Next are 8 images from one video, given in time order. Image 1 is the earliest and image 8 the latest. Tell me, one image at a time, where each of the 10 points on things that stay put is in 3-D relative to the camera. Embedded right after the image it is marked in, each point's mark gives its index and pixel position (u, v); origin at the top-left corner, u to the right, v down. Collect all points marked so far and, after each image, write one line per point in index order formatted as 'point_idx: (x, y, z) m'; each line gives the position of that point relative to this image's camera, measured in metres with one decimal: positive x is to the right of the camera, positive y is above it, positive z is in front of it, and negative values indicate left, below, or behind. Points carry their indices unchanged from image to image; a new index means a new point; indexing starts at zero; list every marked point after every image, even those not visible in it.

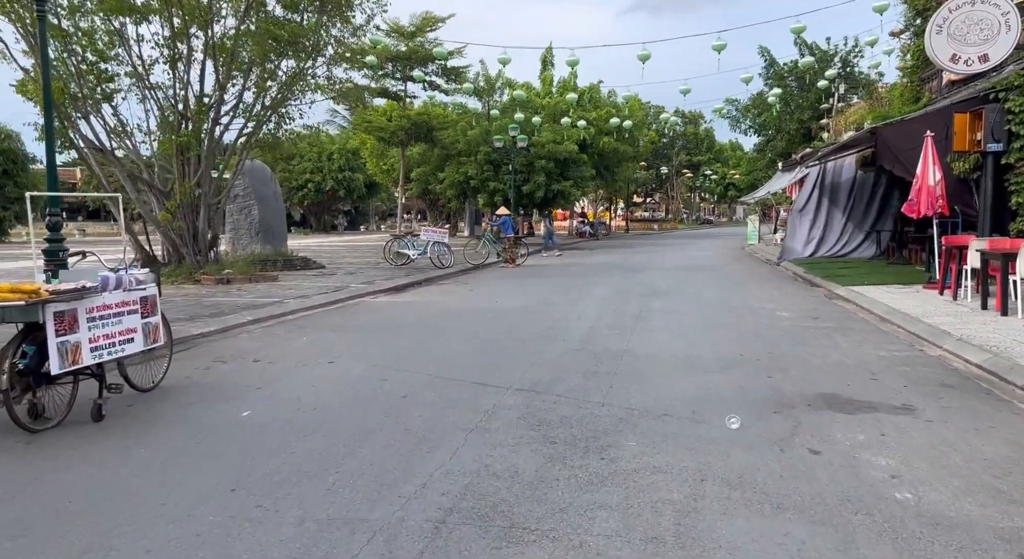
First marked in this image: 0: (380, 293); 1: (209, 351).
0: (-3.1, -0.3, +15.3) m
1: (-4.0, -1.0, +8.6) m
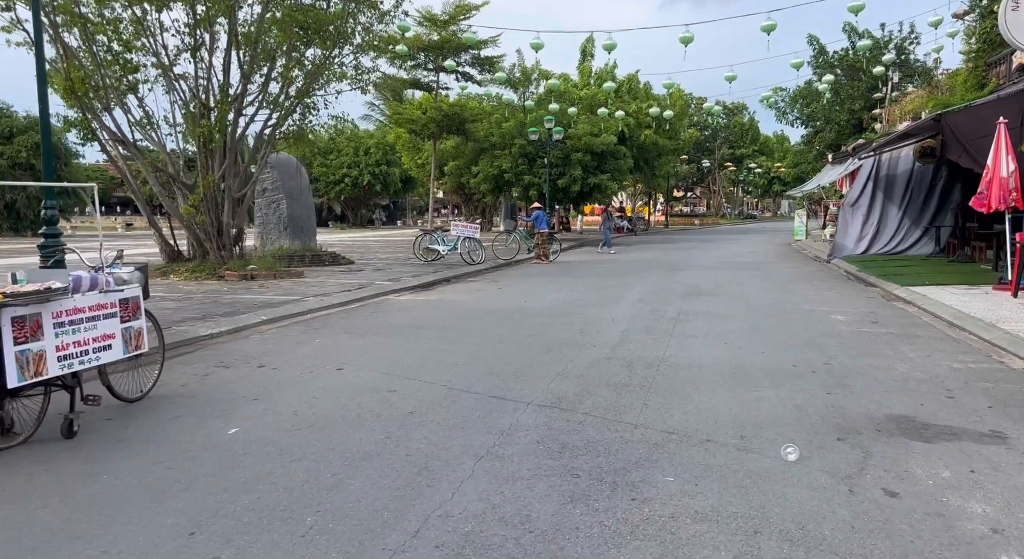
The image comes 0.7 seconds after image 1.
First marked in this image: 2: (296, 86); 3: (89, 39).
0: (-2.4, -0.2, +14.7) m
1: (-3.7, -0.9, +8.1) m
2: (-5.4, +4.8, +16.2) m
3: (-9.3, +5.3, +14.3) m
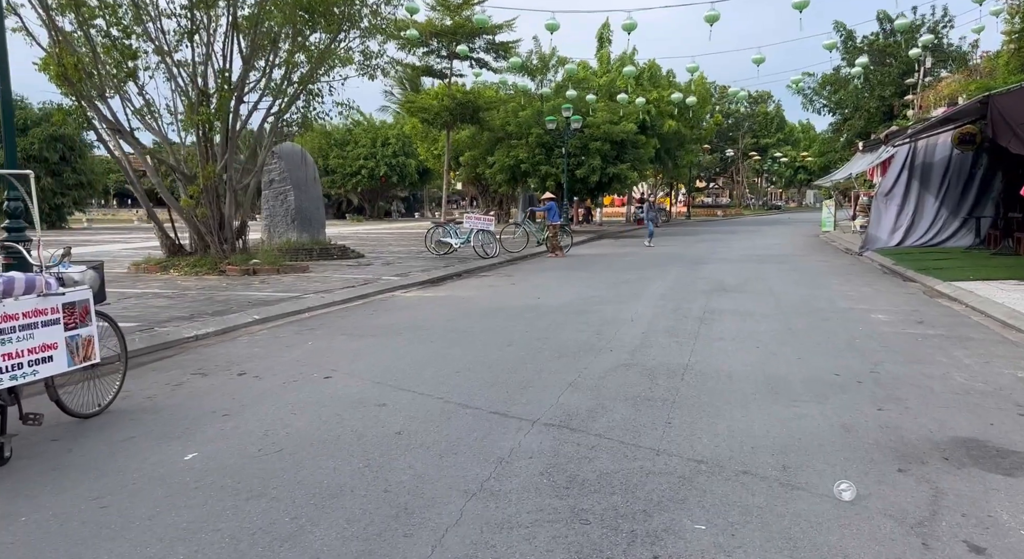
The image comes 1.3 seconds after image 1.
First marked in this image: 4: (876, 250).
0: (-2.1, -0.1, +14.0) m
1: (-3.6, -0.9, +7.4) m
2: (-5.1, +5.0, +15.6) m
3: (-9.0, +5.4, +13.7) m
4: (+11.1, +0.9, +19.8) m
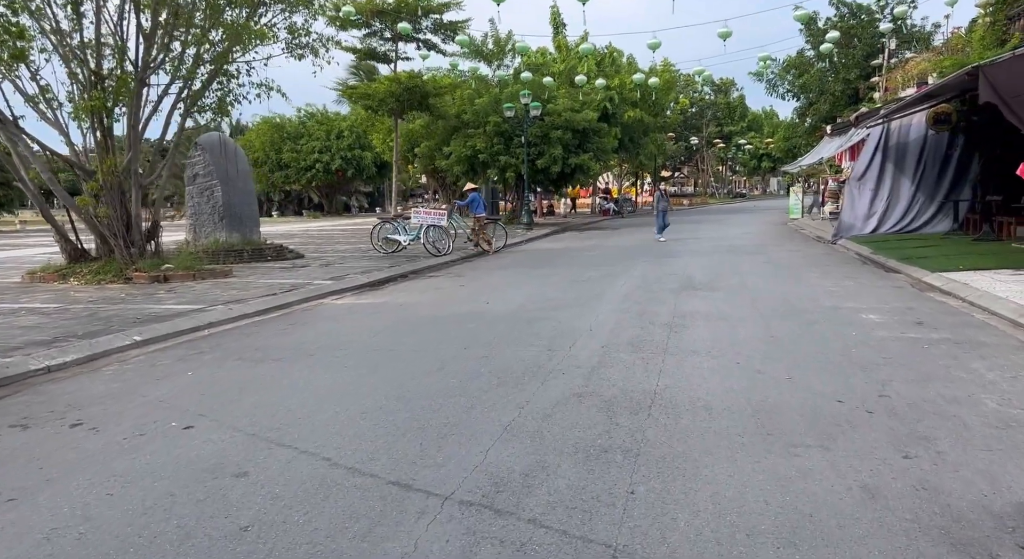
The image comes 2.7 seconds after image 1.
0: (-3.1, -0.2, +12.4) m
1: (-4.3, -1.1, +5.8) m
2: (-6.3, +4.8, +13.7) m
3: (-10.1, +5.1, +11.7) m
4: (+9.7, +1.2, +18.8) m
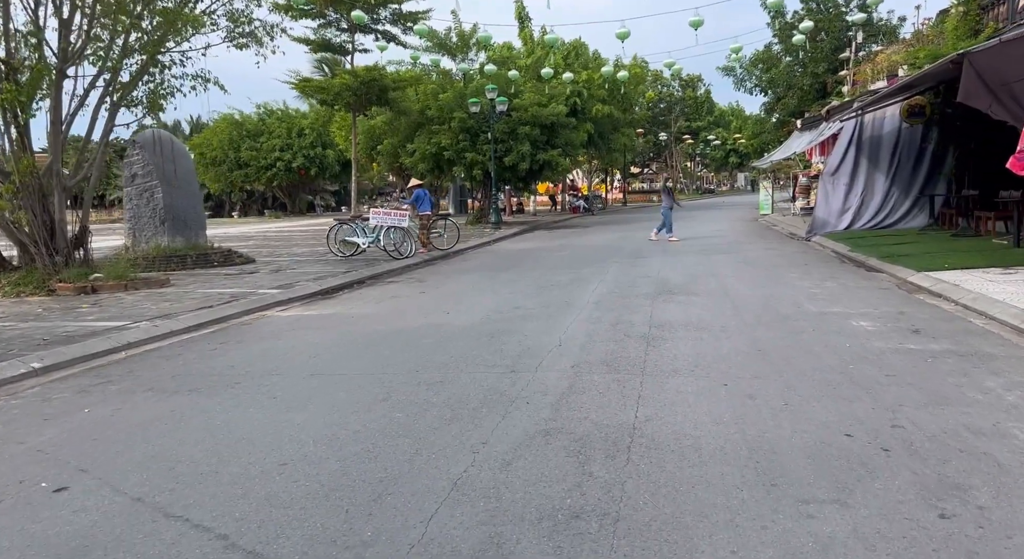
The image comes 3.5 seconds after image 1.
0: (-3.7, -0.4, +11.3) m
1: (-4.6, -1.3, +4.7) m
2: (-7.1, +4.6, +12.6) m
3: (-10.8, +4.9, +10.4) m
4: (+8.8, +1.3, +18.3) m
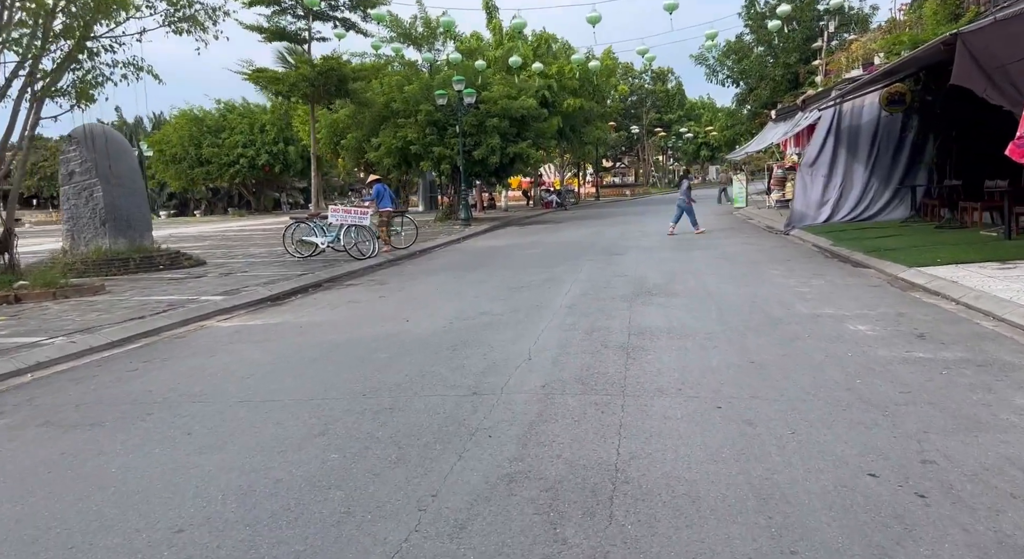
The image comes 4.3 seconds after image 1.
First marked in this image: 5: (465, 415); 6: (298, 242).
0: (-4.3, -0.4, +10.3) m
1: (-4.8, -1.4, +3.7) m
2: (-7.7, +4.5, +11.4) m
3: (-11.3, +4.7, +9.0) m
4: (+8.0, +1.4, +17.8) m
5: (-0.4, -1.0, +5.0) m
6: (-5.4, +0.9, +16.5) m
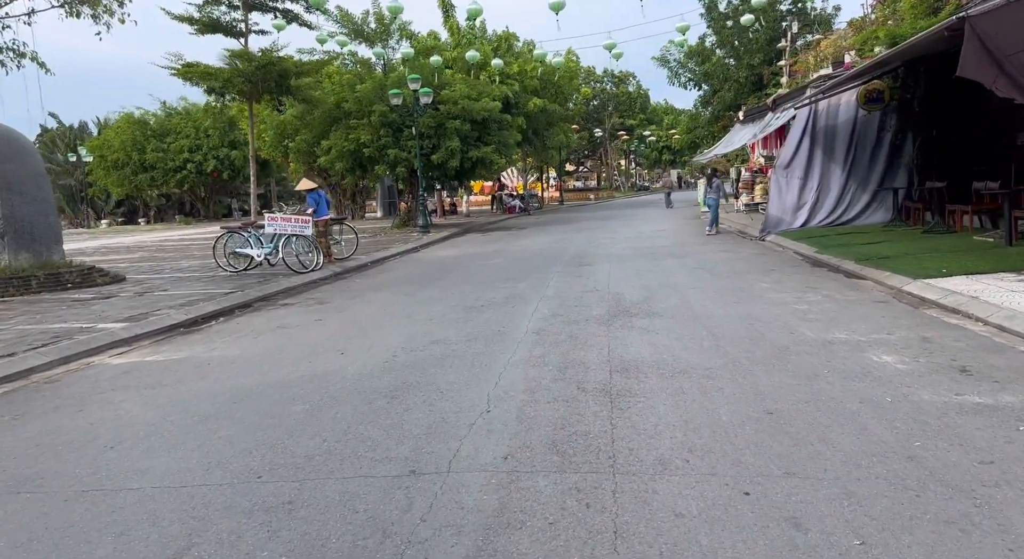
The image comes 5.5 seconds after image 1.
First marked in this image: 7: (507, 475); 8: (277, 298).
0: (-4.8, -0.8, +8.6) m
1: (-5.0, -1.7, +2.0) m
2: (-8.4, +4.1, +9.5) m
3: (-11.9, +4.2, +7.0) m
4: (+6.9, +1.2, +16.8) m
5: (-0.6, -1.3, +3.6) m
6: (-6.3, +0.6, +14.7) m
7: (0.0, -1.2, +4.0) m
8: (-4.3, -0.3, +11.8) m
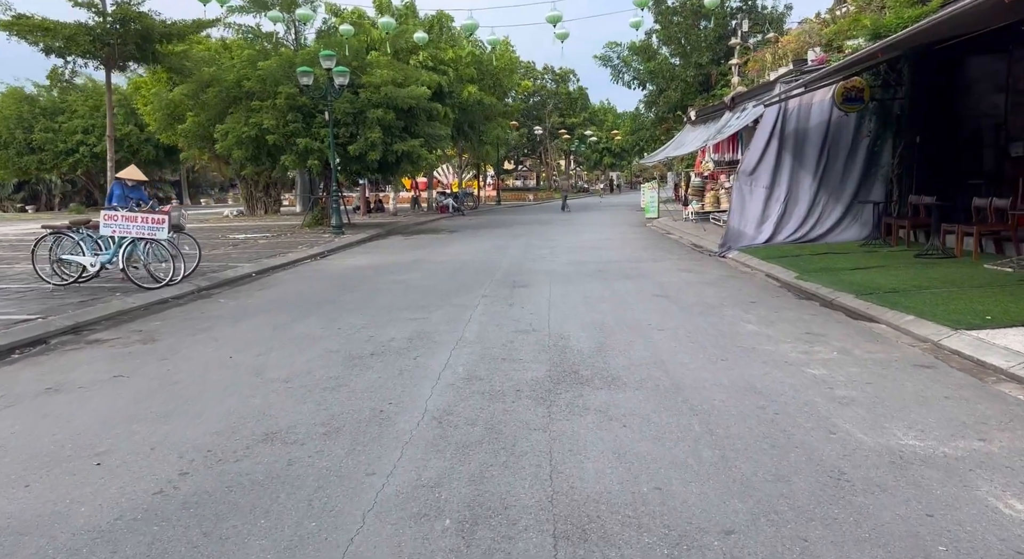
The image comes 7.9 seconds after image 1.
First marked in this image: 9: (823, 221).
0: (-5.8, -1.1, +5.3) m
1: (-5.3, -2.1, -1.4) m
2: (-9.3, +3.9, +5.9) m
3: (-12.5, +4.1, +3.0) m
4: (+5.2, +0.7, +14.6) m
5: (-1.1, -1.7, +0.7) m
6: (-7.8, +0.3, +11.2) m
7: (-0.5, -1.6, +1.2) m
8: (-5.5, -0.6, +8.5) m
9: (+7.2, +1.4, +15.2) m
